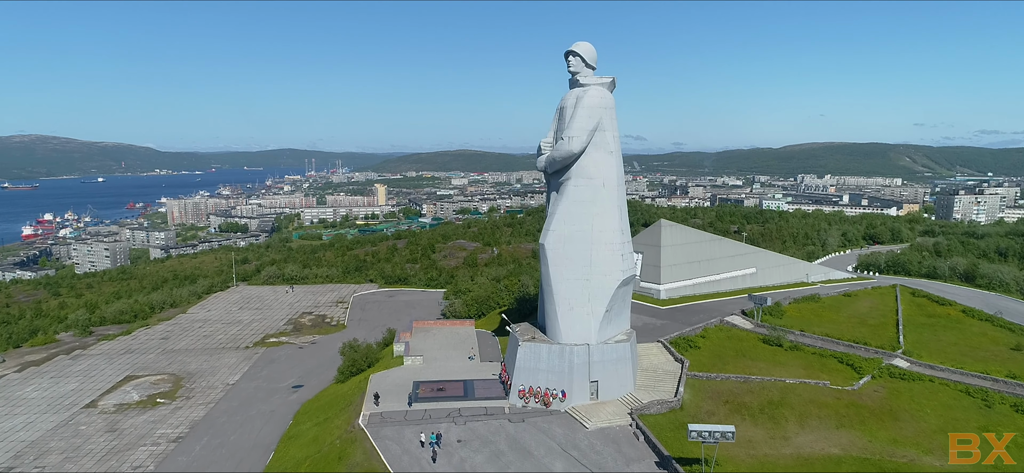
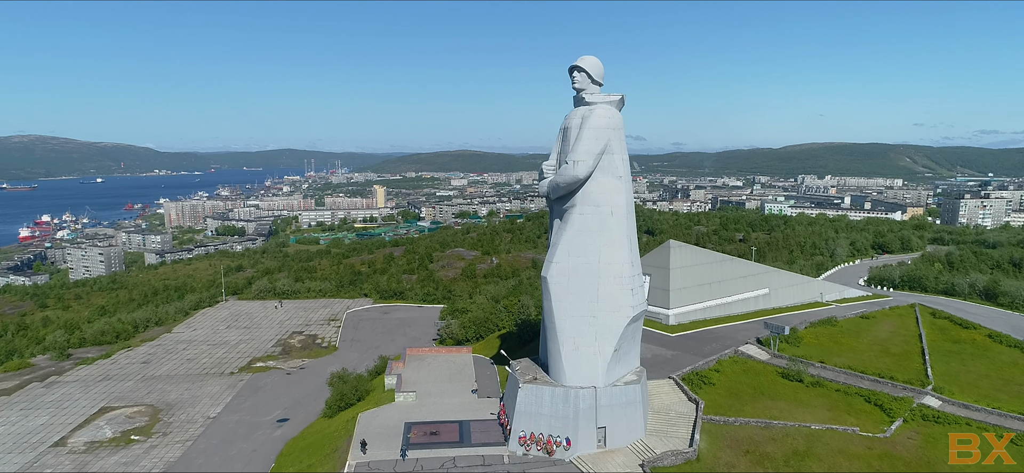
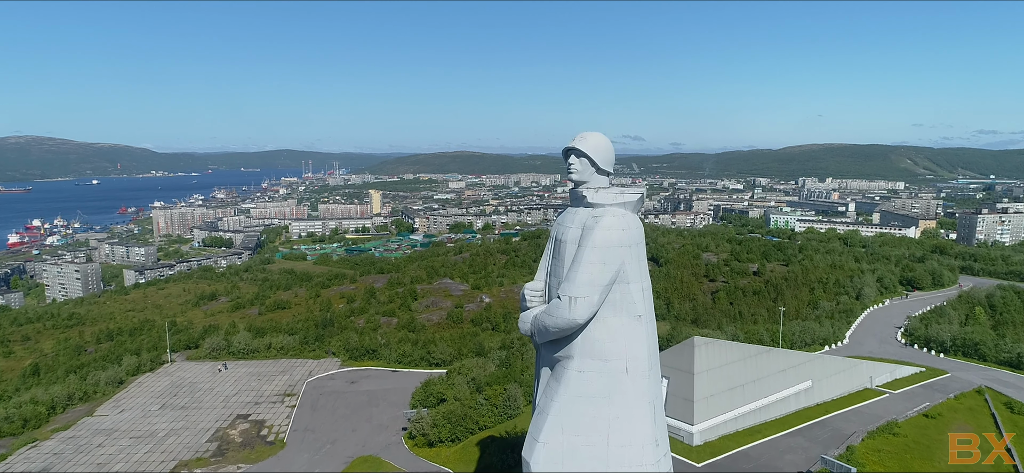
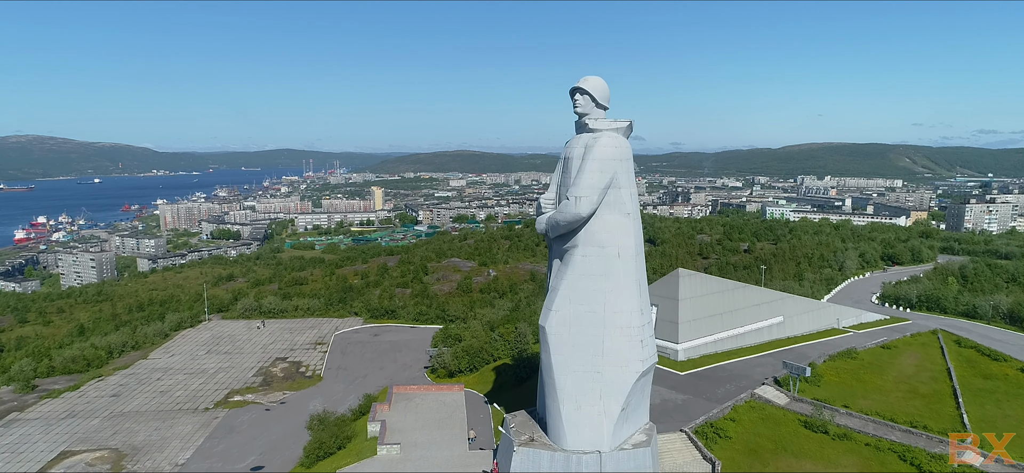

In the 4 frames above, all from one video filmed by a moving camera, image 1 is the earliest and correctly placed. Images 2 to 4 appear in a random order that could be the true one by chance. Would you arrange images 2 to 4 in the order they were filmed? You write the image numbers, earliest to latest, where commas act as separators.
2, 4, 3
